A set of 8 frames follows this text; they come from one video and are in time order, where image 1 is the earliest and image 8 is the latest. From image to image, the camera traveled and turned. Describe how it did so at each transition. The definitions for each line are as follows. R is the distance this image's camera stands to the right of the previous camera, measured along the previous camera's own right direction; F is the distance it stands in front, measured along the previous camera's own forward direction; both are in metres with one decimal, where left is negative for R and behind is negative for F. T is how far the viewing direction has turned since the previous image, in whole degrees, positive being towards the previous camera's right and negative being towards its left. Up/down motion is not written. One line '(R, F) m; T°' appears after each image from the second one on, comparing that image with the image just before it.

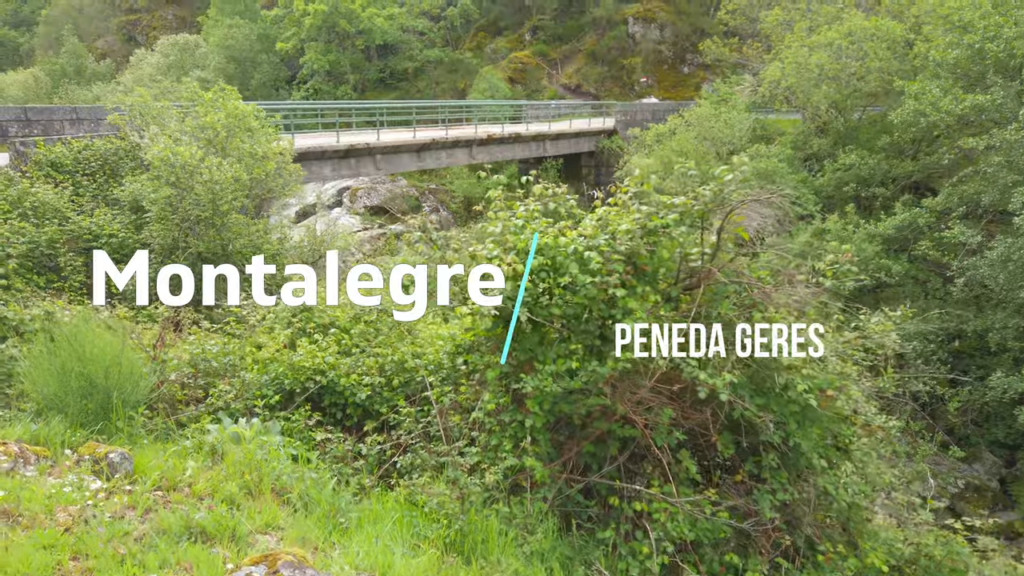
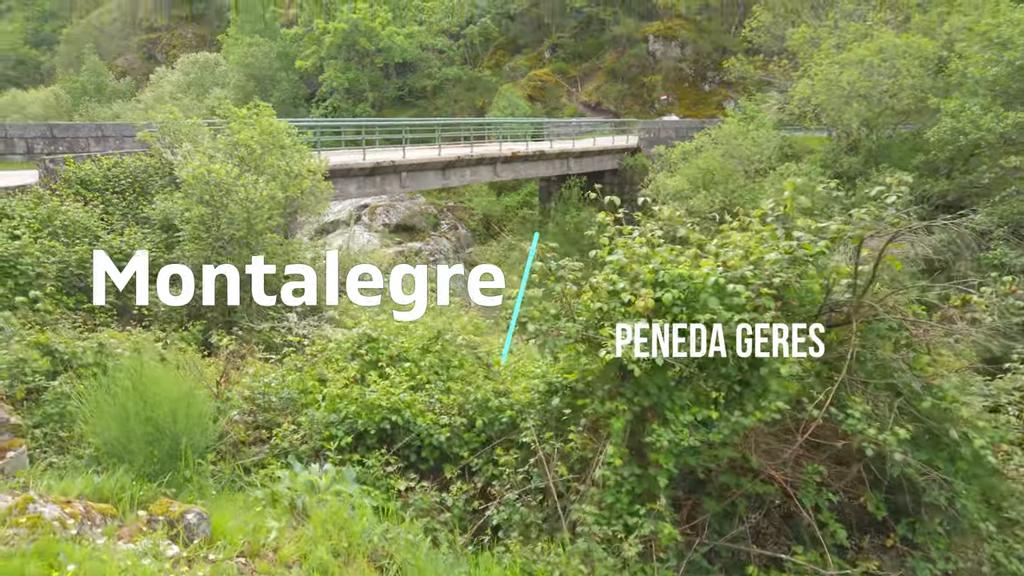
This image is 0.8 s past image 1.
(-0.4, +0.3) m; -1°
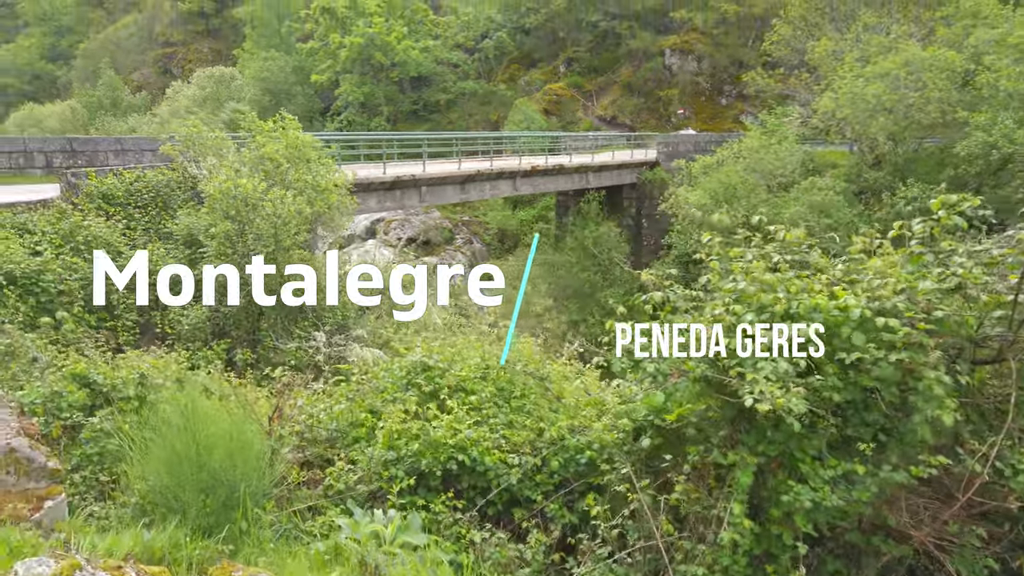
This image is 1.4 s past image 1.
(-0.3, +0.3) m; -1°
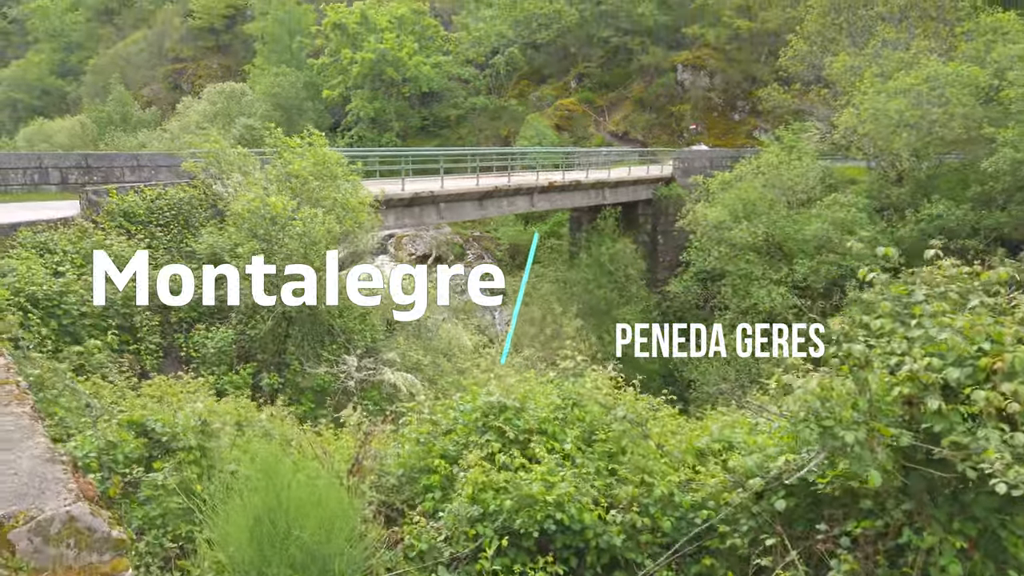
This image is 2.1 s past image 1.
(-0.4, +0.3) m; 0°
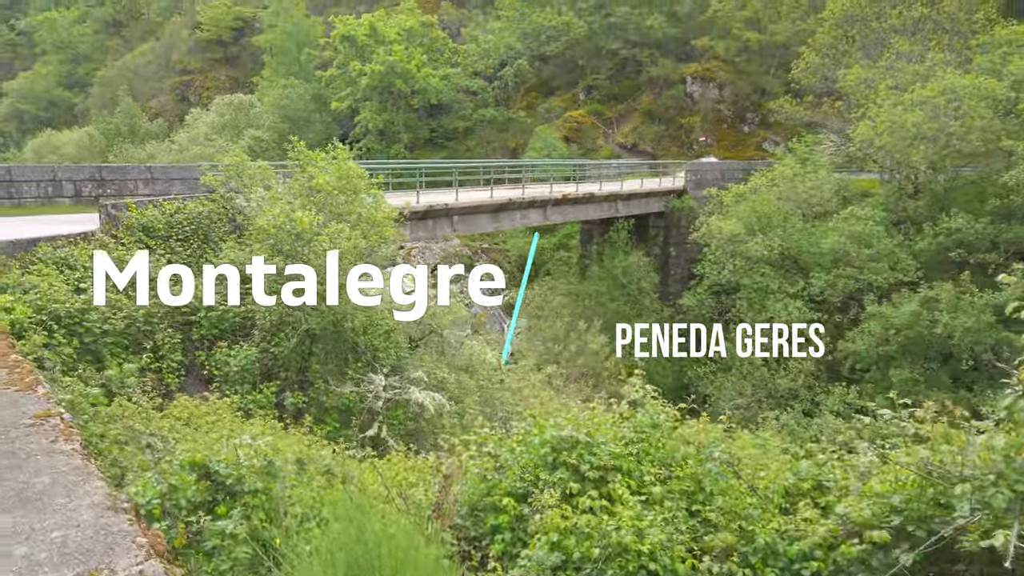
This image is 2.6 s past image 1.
(-0.3, +0.2) m; 0°
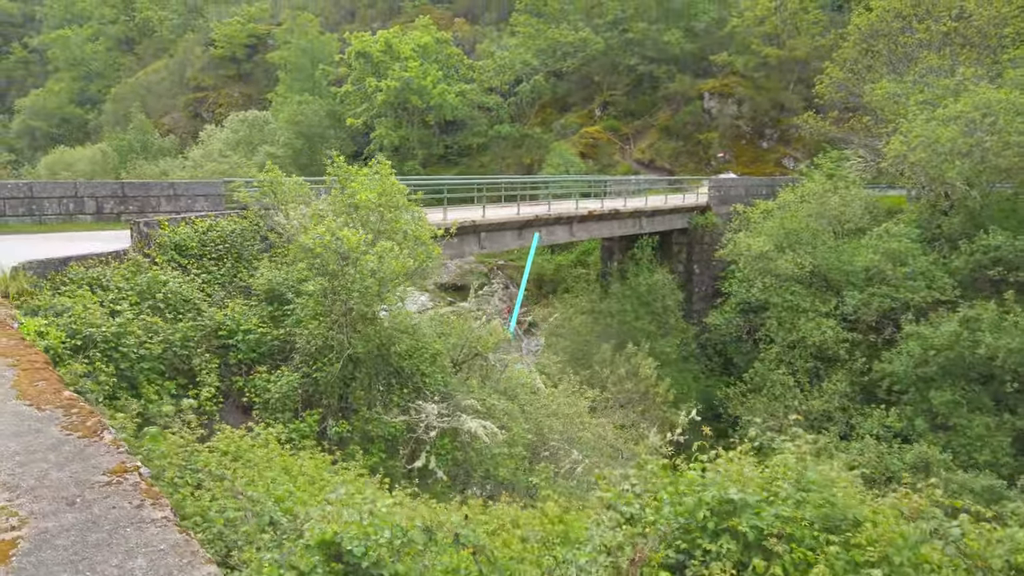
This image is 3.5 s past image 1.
(-0.5, +0.5) m; 0°
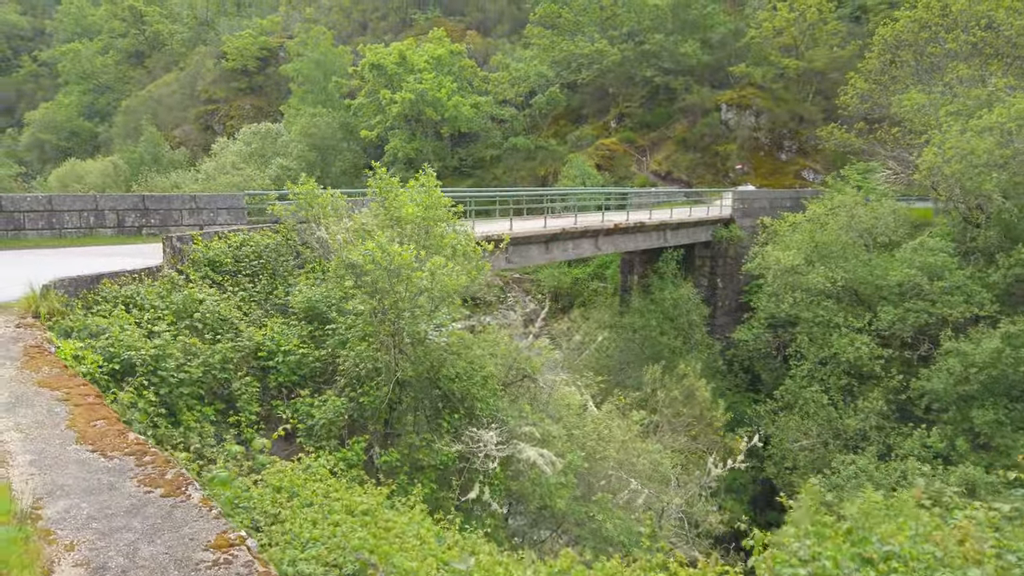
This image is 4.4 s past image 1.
(-0.5, +0.5) m; 0°
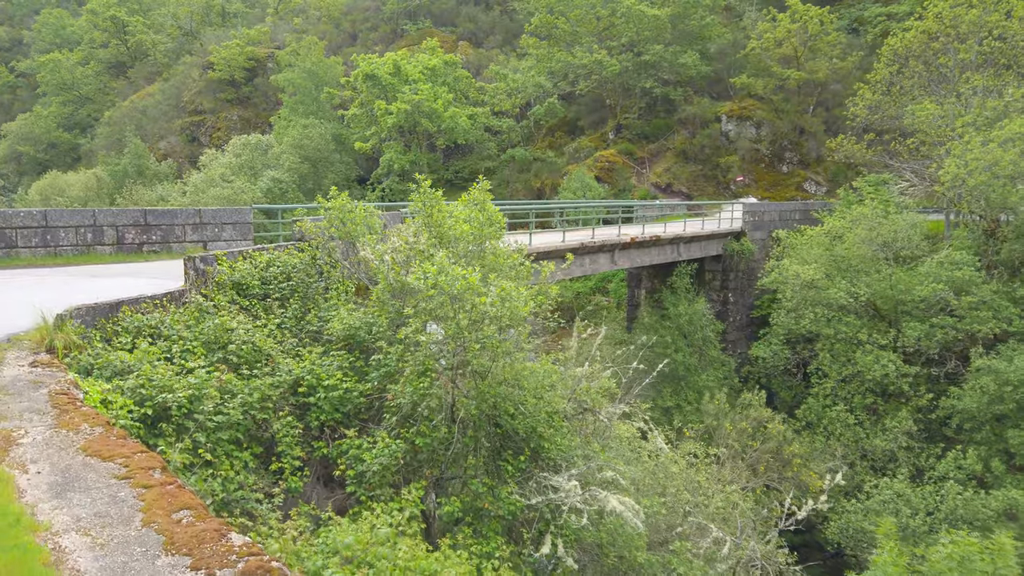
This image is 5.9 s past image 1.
(-0.8, +0.8) m; +1°
